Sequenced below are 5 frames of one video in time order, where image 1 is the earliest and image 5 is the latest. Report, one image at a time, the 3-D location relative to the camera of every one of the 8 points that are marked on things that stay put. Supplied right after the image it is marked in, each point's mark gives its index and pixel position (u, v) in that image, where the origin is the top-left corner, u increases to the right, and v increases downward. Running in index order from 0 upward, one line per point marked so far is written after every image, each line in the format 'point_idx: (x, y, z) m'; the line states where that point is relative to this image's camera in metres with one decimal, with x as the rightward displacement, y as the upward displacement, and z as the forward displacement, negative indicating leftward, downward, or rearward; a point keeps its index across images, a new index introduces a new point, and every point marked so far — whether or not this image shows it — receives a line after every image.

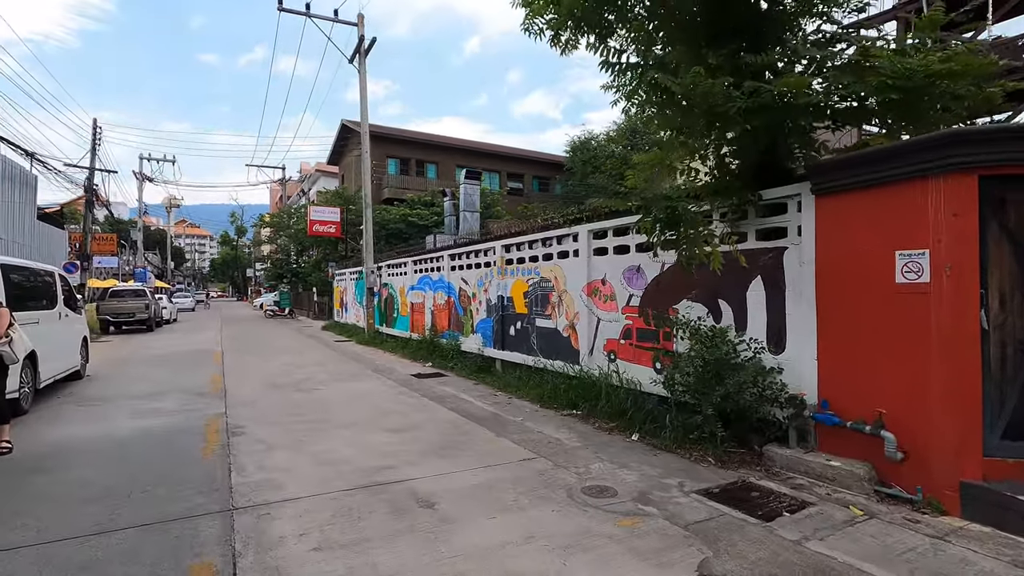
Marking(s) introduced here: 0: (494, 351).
0: (-0.3, -1.3, +11.0) m
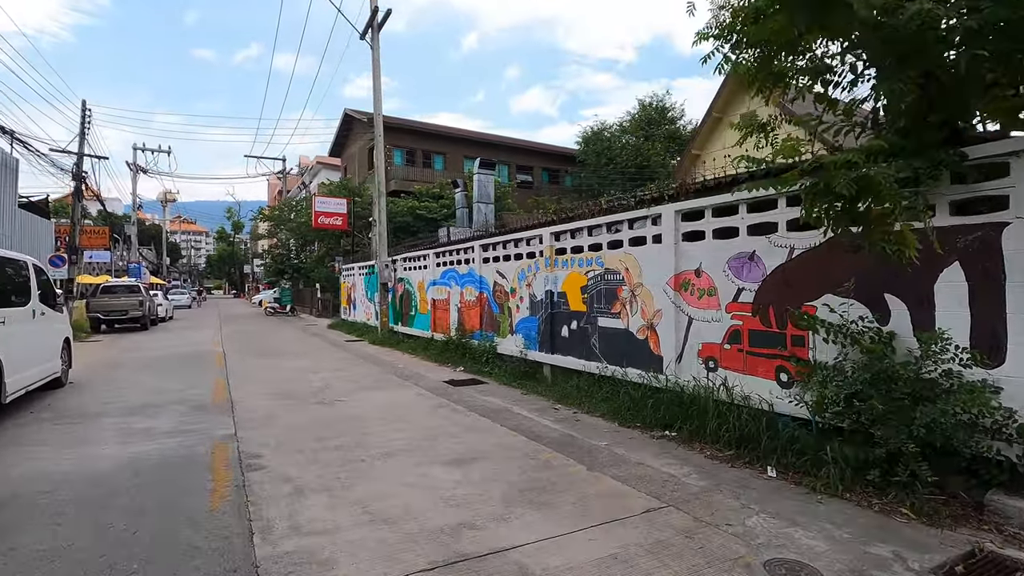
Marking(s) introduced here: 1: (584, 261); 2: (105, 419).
0: (+0.6, -1.2, +9.5) m
1: (+1.1, +0.4, +8.6) m
2: (-5.3, -1.7, +7.0) m
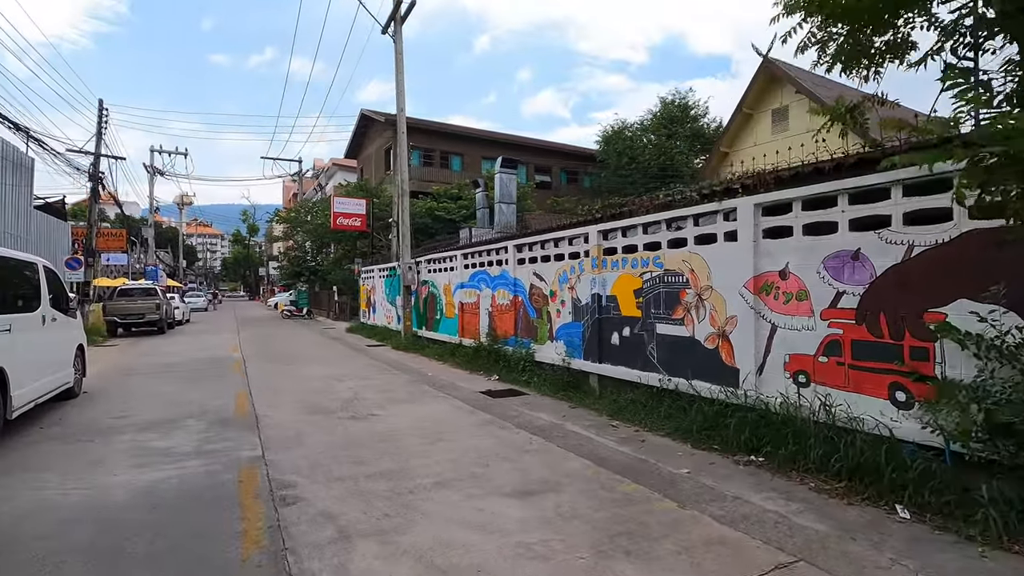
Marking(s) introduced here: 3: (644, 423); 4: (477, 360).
0: (+1.3, -1.3, +8.8) m
1: (+1.8, +0.4, +7.8) m
2: (-4.7, -1.8, +6.4) m
3: (+1.7, -1.7, +6.8) m
4: (-0.8, -1.6, +11.7) m
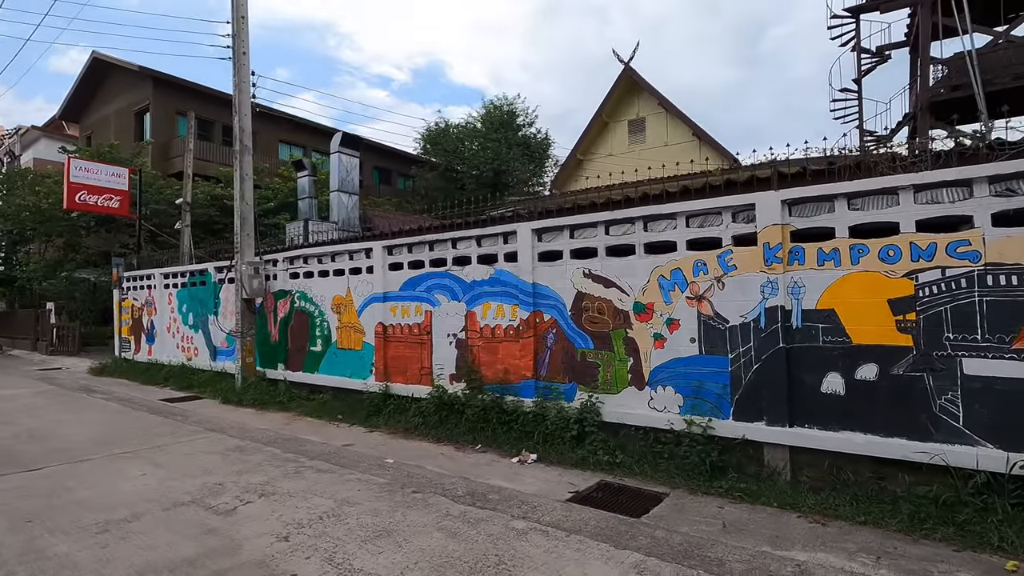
0: (+2.4, -1.4, +5.1) m
1: (+3.3, +0.3, +4.6) m
2: (-2.0, -1.7, +0.4) m
3: (+3.6, -1.8, +3.5) m
4: (-0.7, -1.8, +6.9) m
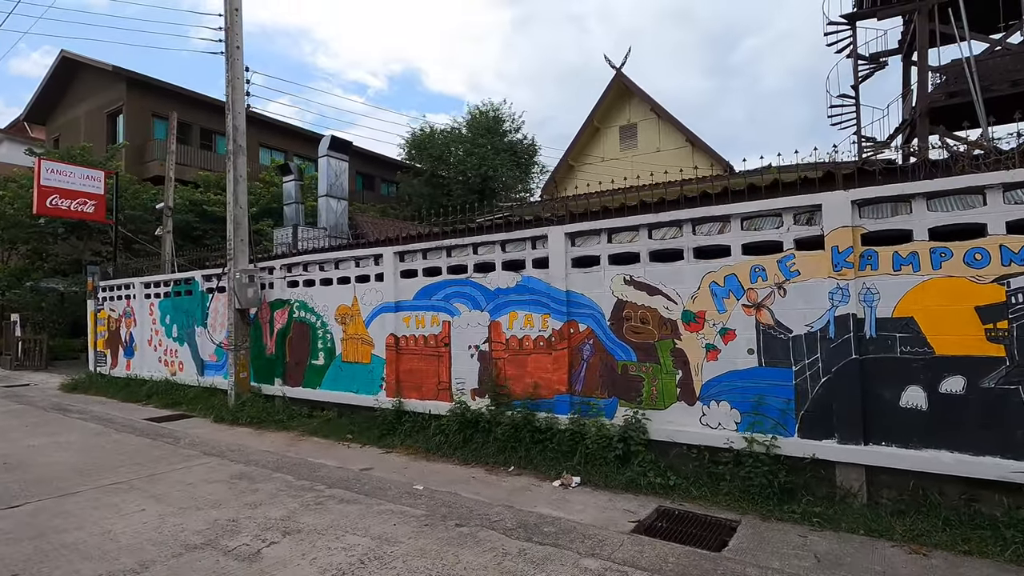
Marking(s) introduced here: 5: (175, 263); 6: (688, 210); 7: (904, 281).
0: (+2.9, -1.4, +4.7) m
1: (+3.8, +0.3, +4.2) m
2: (-1.3, -1.8, -0.2) m
3: (+4.1, -1.8, +3.1) m
4: (-0.3, -1.9, +6.4) m
5: (-8.1, +0.6, +12.8) m
6: (+1.8, +0.8, +5.5) m
7: (+3.3, +0.1, +4.5) m
